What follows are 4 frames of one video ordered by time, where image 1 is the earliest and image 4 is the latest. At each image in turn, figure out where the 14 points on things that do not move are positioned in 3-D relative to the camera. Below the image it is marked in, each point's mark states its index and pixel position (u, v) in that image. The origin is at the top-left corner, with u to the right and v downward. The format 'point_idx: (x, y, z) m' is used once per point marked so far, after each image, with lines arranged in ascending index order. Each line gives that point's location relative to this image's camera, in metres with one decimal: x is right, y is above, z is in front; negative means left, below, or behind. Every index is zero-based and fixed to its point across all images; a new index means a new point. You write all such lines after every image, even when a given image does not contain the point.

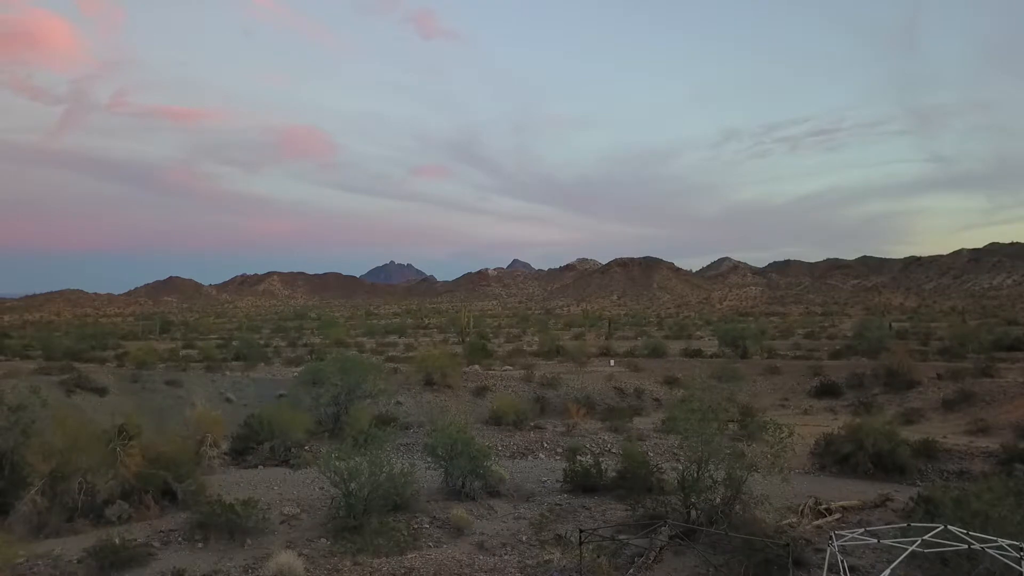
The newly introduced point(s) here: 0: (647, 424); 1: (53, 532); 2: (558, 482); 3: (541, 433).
0: (+3.8, -3.8, +18.8) m
1: (-7.2, -3.8, +10.5) m
2: (+0.9, -4.0, +13.7) m
3: (+0.8, -3.8, +17.5) m
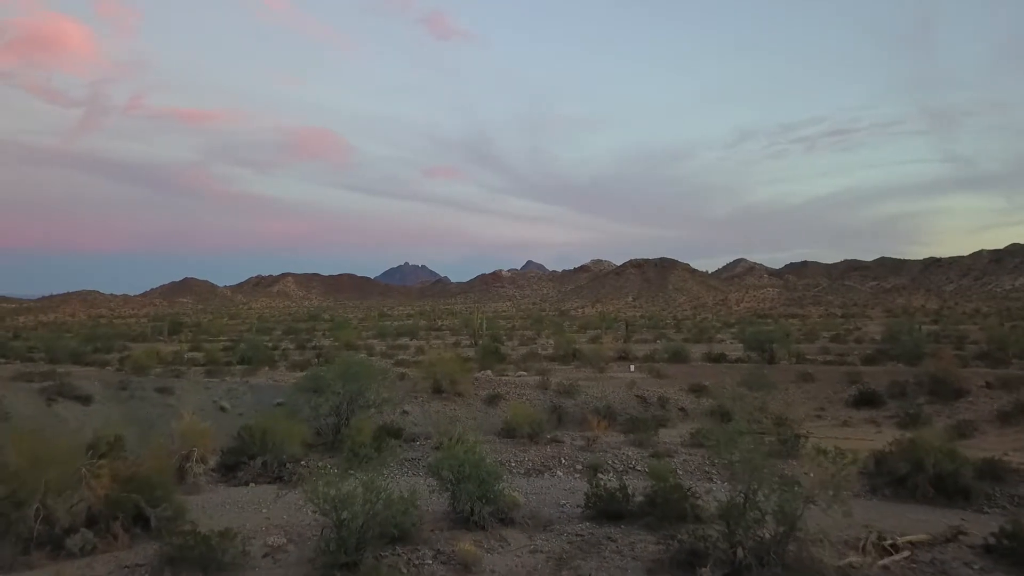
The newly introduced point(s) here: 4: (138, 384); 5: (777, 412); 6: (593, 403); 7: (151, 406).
0: (+4.2, -3.8, +17.3) m
1: (-7.0, -3.8, +9.2) m
2: (+1.2, -4.0, +12.2) m
3: (+1.1, -3.8, +16.0) m
4: (-10.6, -2.7, +18.9) m
5: (+7.7, -3.6, +19.4) m
6: (+2.4, -3.4, +19.6) m
7: (-9.5, -3.1, +17.5) m
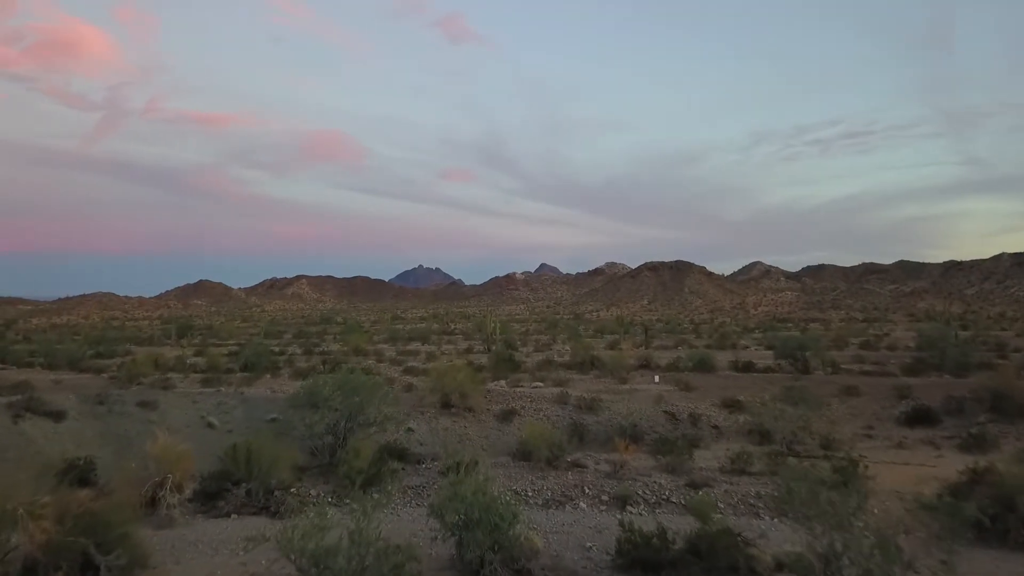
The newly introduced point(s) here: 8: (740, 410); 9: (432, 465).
0: (+4.6, -4.0, +15.4) m
1: (-6.8, -3.9, +7.5) m
2: (+1.5, -4.1, +10.4) m
3: (+1.5, -3.9, +14.2) m
4: (-10.2, -2.8, +17.4) m
5: (+8.1, -3.7, +17.5) m
6: (+2.8, -3.5, +17.8) m
7: (-9.1, -3.2, +15.9) m
8: (+6.5, -3.5, +19.1) m
9: (-1.8, -4.1, +15.3) m
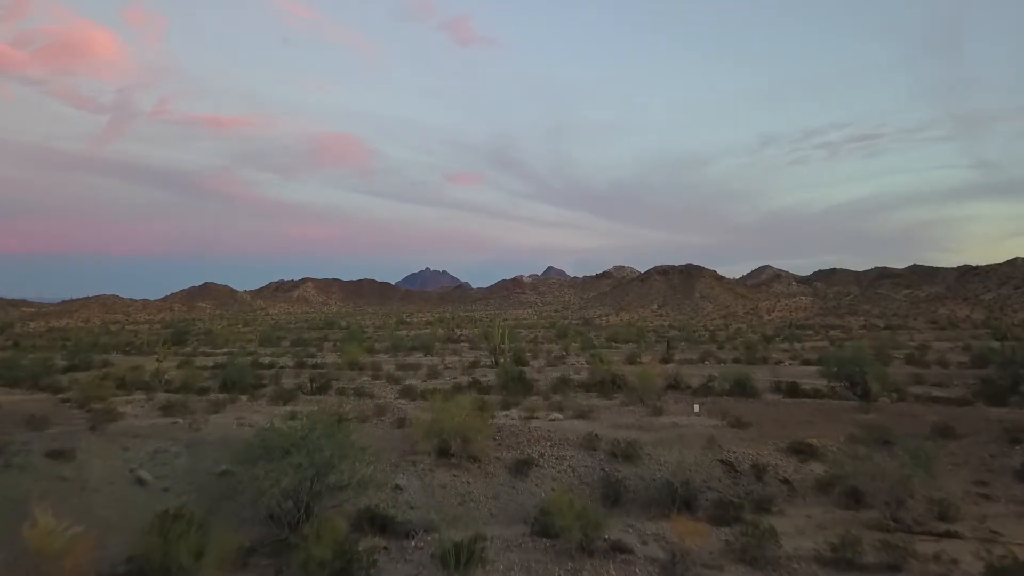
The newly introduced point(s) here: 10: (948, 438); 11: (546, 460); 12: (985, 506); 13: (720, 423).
0: (+4.9, -4.3, +11.5) m
1: (-6.5, -4.2, +3.8) m
2: (+1.7, -4.4, +6.5) m
3: (+1.8, -4.3, +10.4) m
4: (-9.9, -3.1, +13.7) m
5: (+8.4, -4.1, +13.6) m
6: (+3.2, -3.9, +13.9) m
7: (-8.8, -3.5, +12.2) m
8: (+6.9, -3.9, +15.2) m
9: (-1.5, -4.4, +11.5) m
10: (+10.8, -3.8, +16.8) m
11: (+0.8, -3.8, +14.8) m
12: (+9.4, -4.4, +13.4) m
13: (+5.8, -3.8, +18.8) m
